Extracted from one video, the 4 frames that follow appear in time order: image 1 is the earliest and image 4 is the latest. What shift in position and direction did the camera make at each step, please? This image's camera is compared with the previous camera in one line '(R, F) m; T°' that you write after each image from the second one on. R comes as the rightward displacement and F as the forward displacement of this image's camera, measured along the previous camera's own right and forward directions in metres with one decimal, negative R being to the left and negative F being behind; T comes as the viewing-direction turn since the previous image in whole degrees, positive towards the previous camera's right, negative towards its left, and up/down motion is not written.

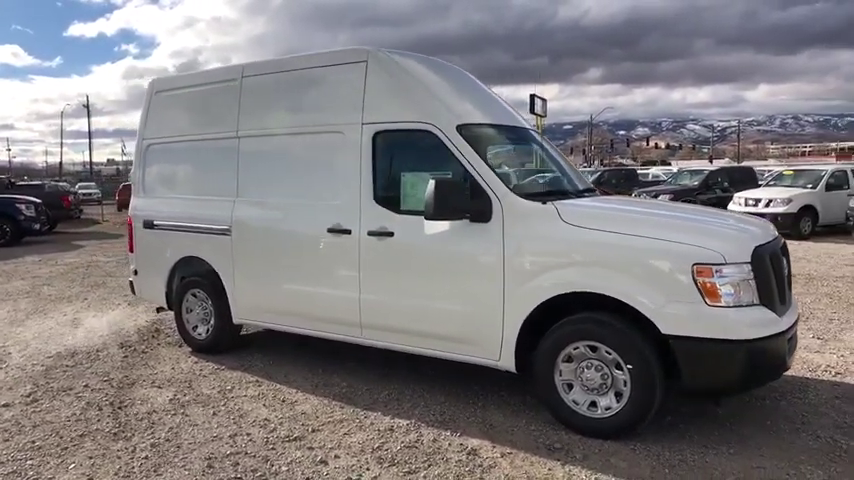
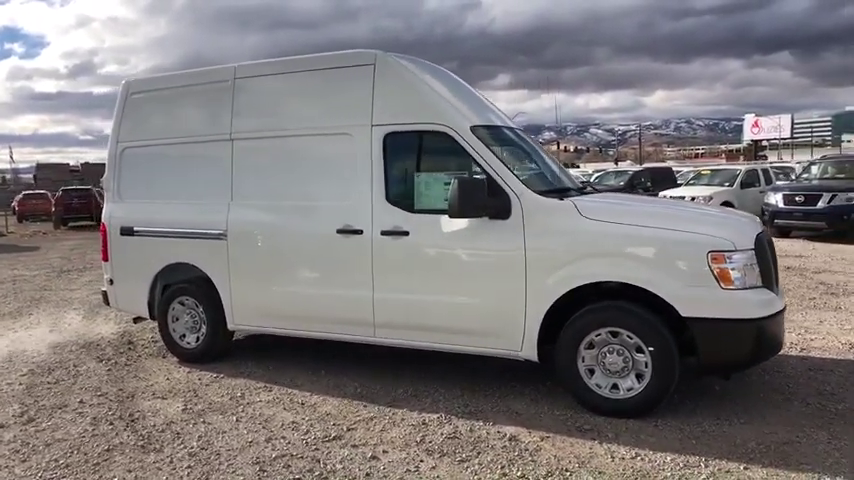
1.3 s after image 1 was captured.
(-0.8, -0.1) m; +8°
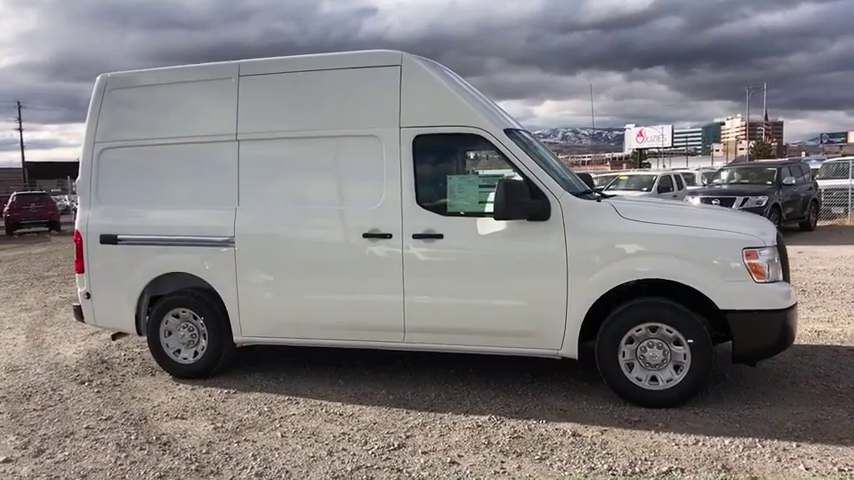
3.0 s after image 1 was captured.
(-1.1, +0.1) m; +9°
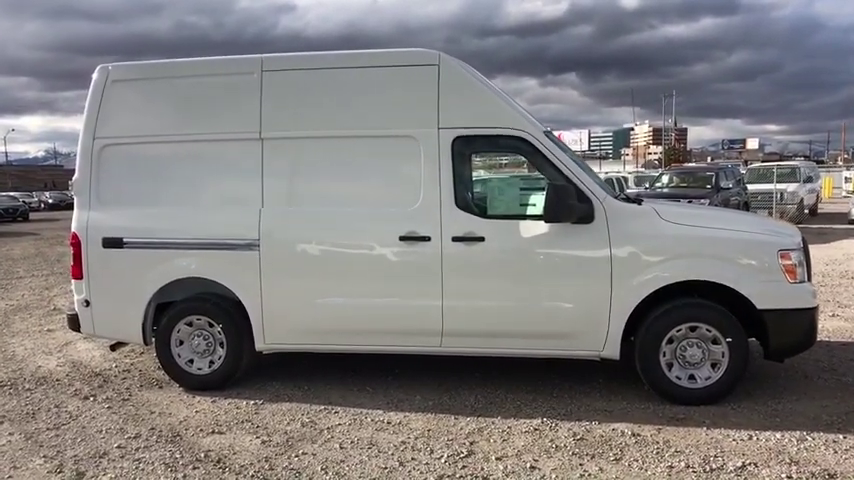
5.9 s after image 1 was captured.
(-1.0, +0.1) m; +7°
